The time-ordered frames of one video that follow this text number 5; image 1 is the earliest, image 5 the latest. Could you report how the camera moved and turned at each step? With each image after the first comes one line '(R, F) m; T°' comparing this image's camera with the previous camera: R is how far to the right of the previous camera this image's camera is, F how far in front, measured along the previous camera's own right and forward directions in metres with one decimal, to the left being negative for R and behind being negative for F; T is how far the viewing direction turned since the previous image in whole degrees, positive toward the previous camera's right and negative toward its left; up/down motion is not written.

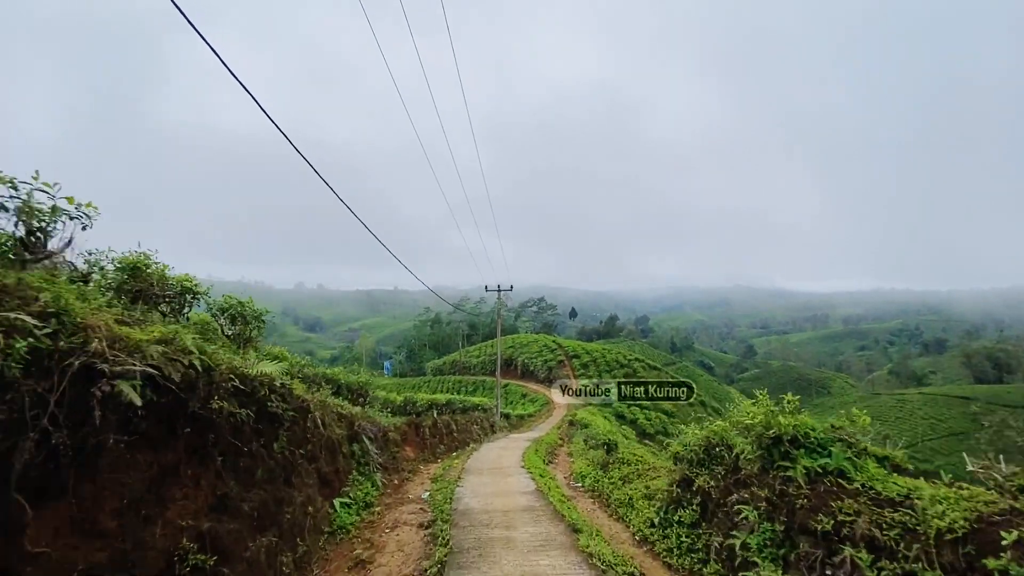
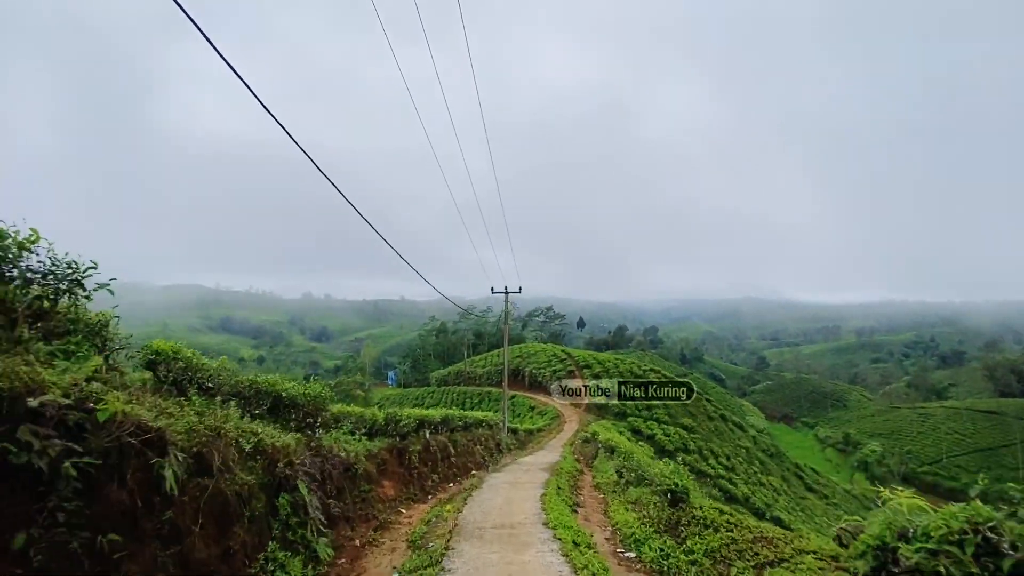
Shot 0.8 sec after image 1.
(-0.1, +2.3) m; -1°
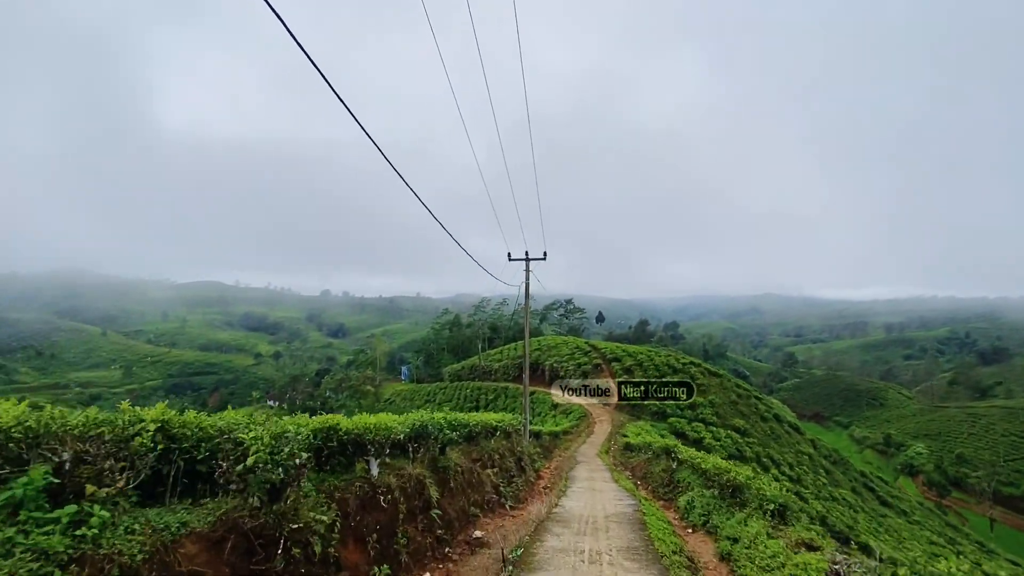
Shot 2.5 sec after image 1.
(-0.2, +5.2) m; -2°
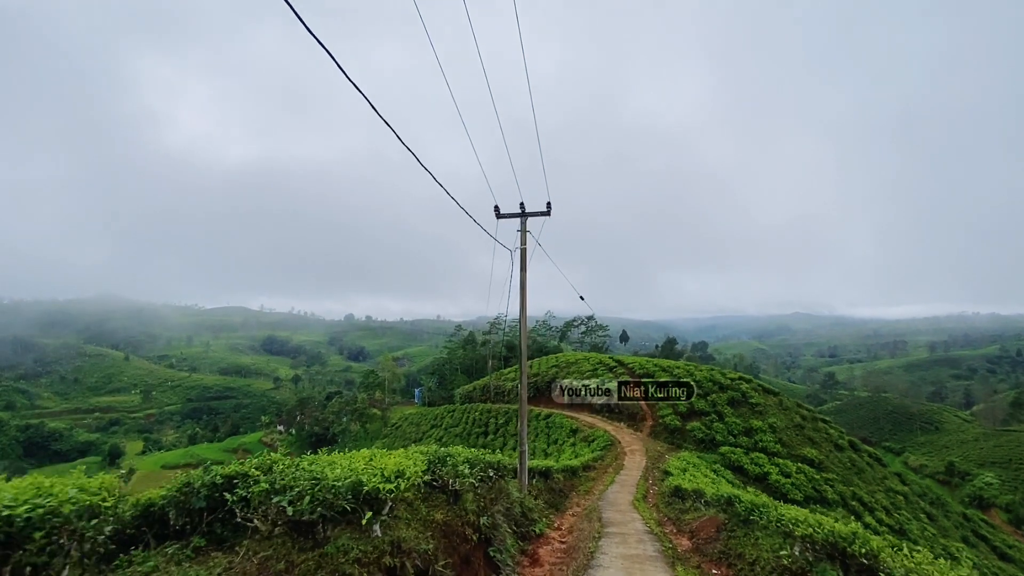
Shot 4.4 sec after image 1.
(+0.8, +6.0) m; -2°
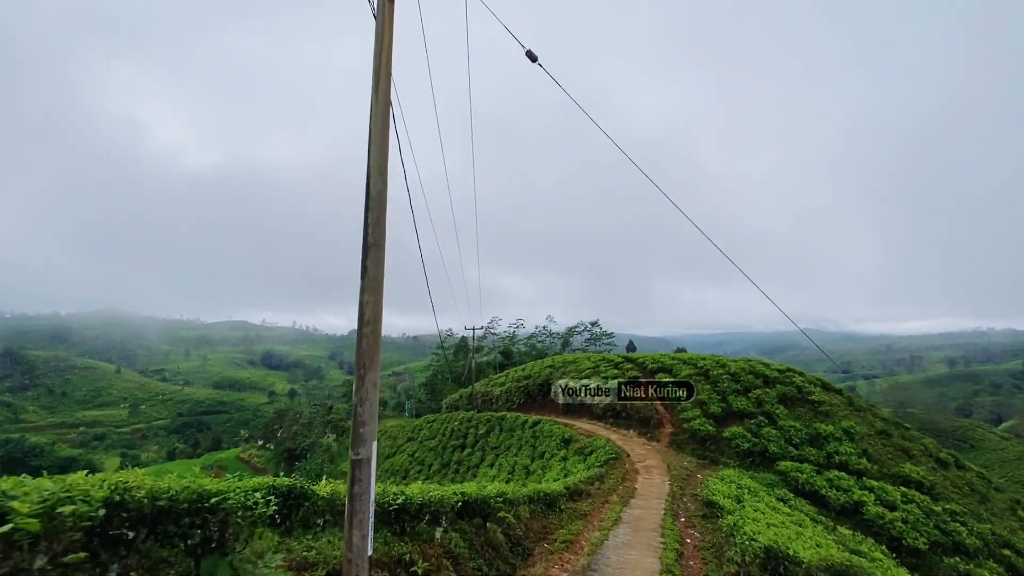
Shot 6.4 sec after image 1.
(+1.6, +7.8) m; -1°
